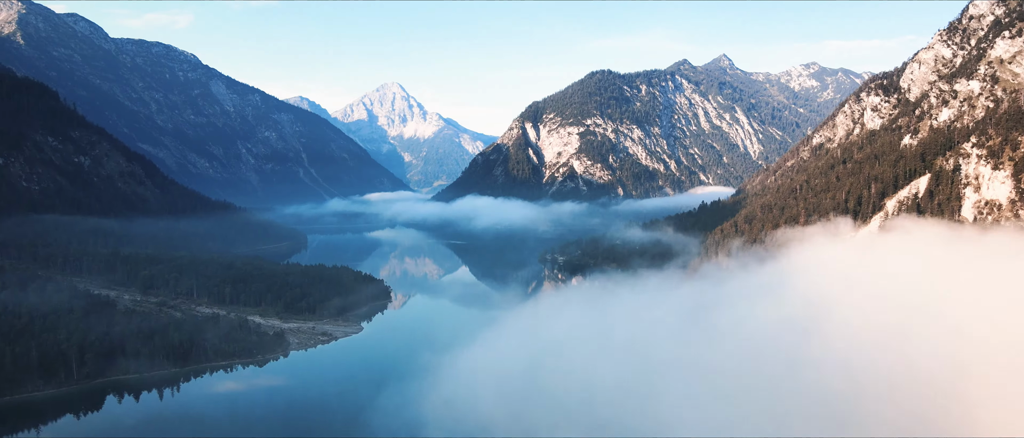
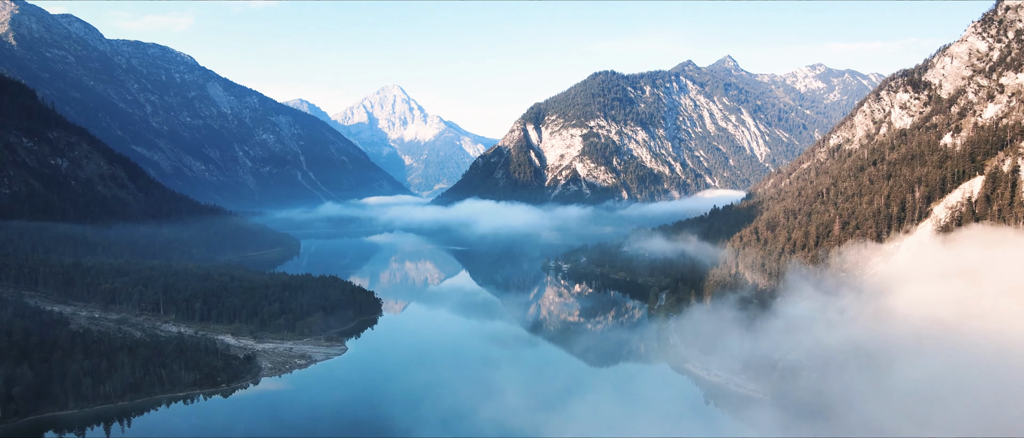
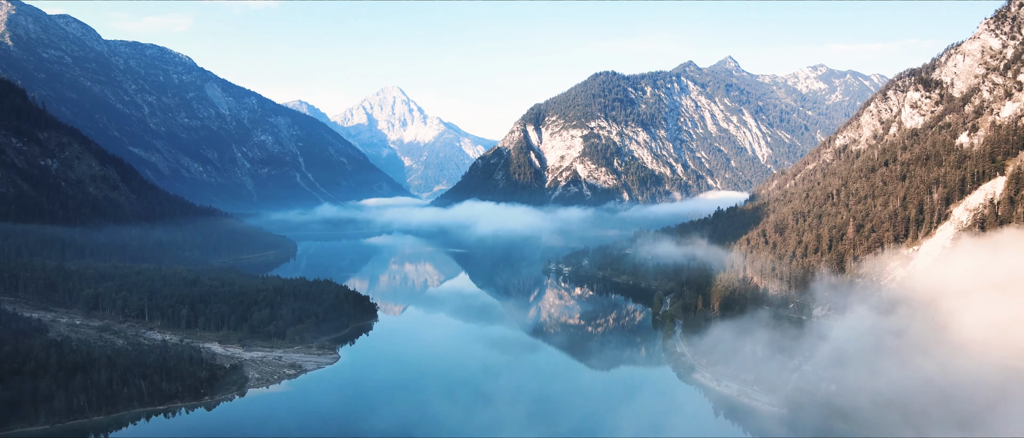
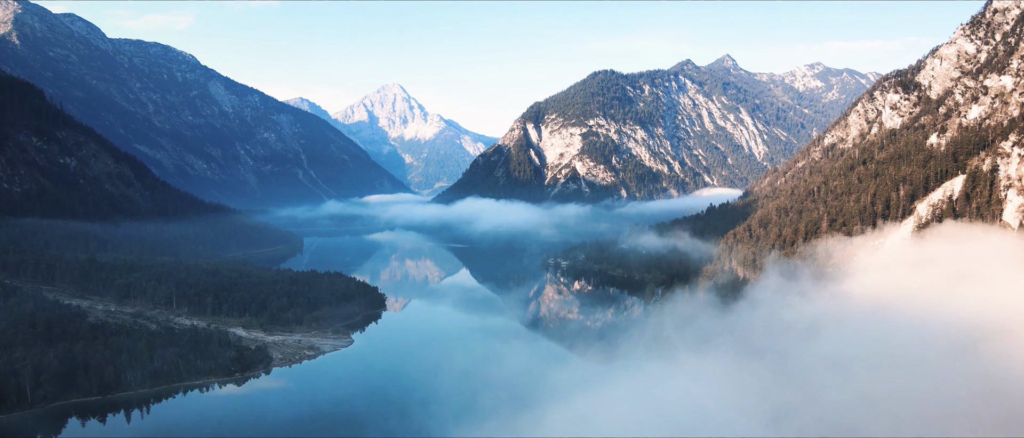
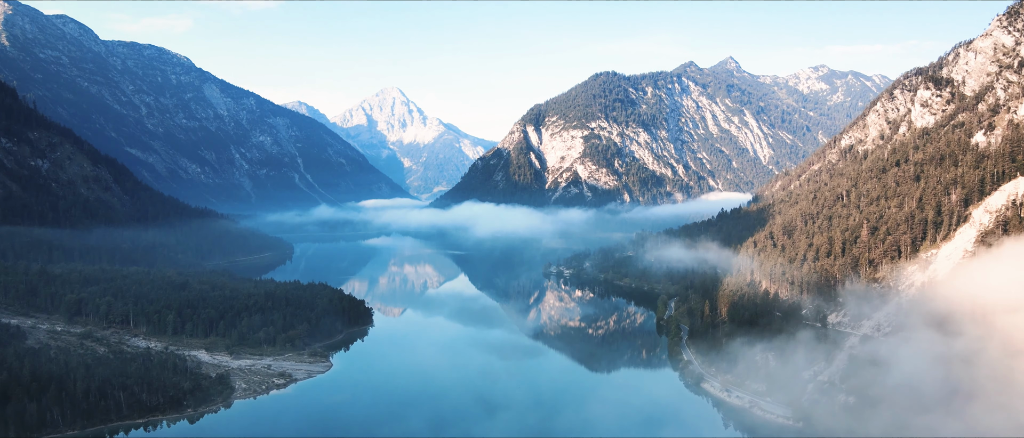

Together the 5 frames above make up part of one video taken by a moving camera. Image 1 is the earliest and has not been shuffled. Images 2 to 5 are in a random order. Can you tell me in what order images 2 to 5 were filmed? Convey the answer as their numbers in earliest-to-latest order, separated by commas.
4, 2, 3, 5
